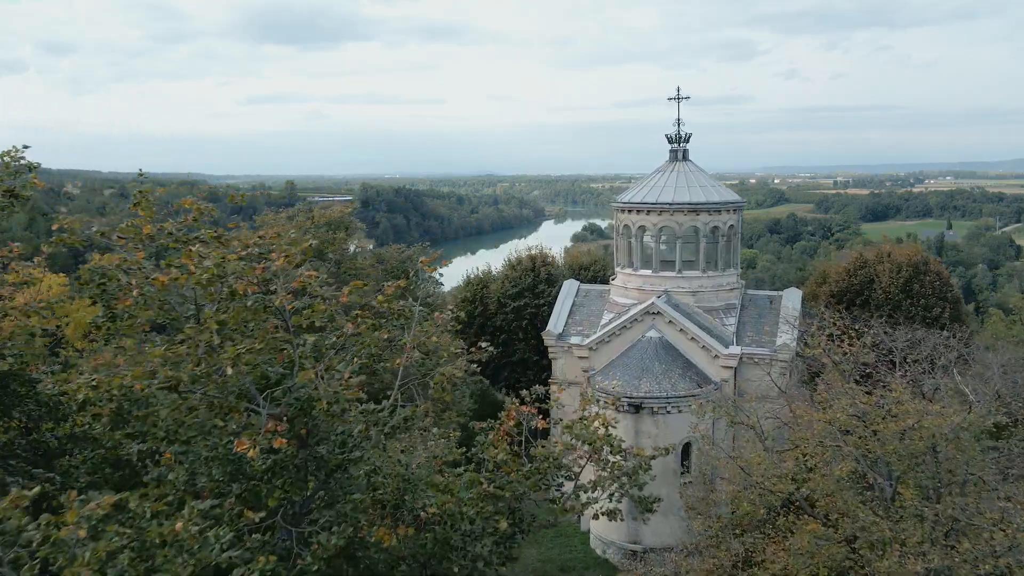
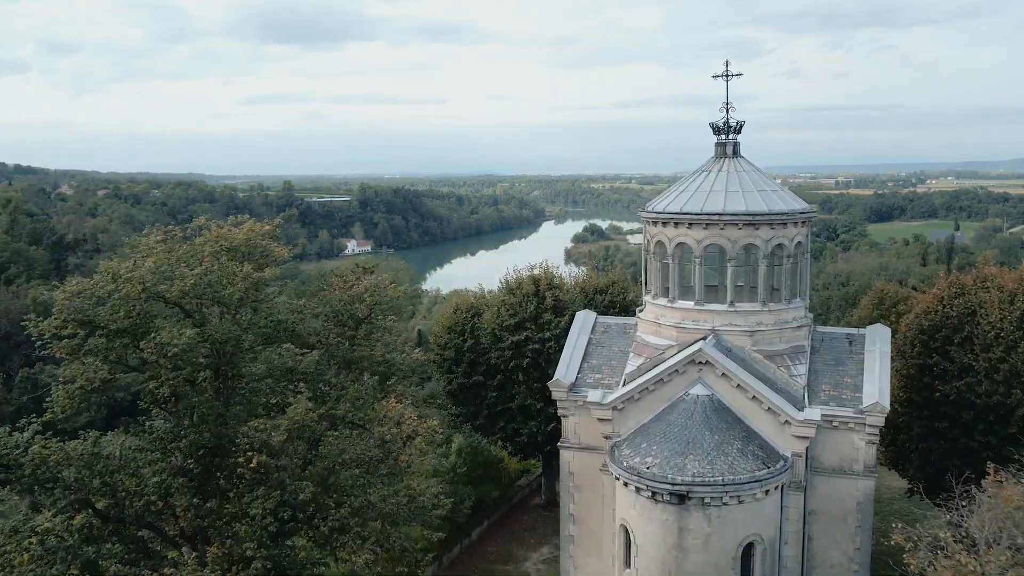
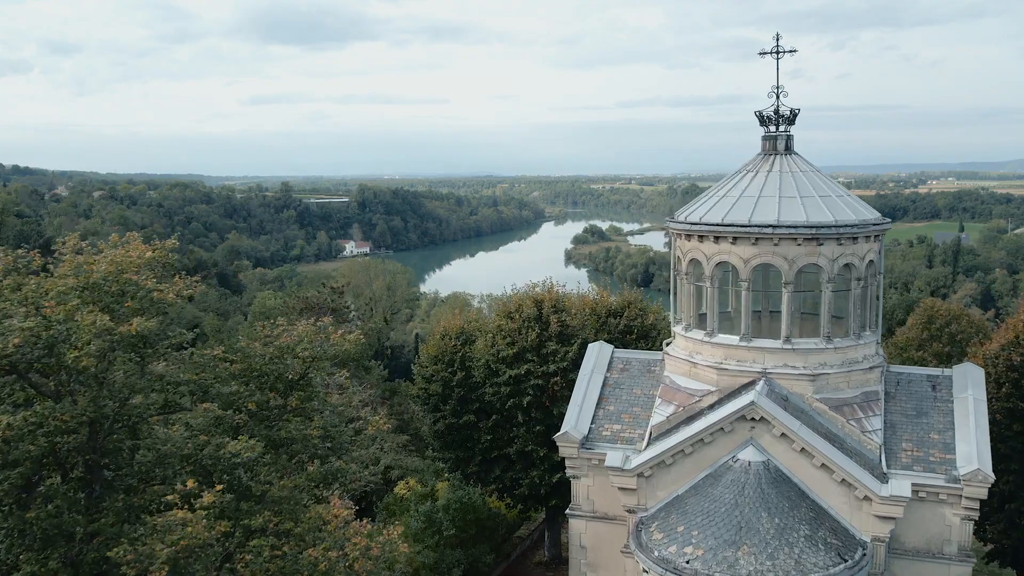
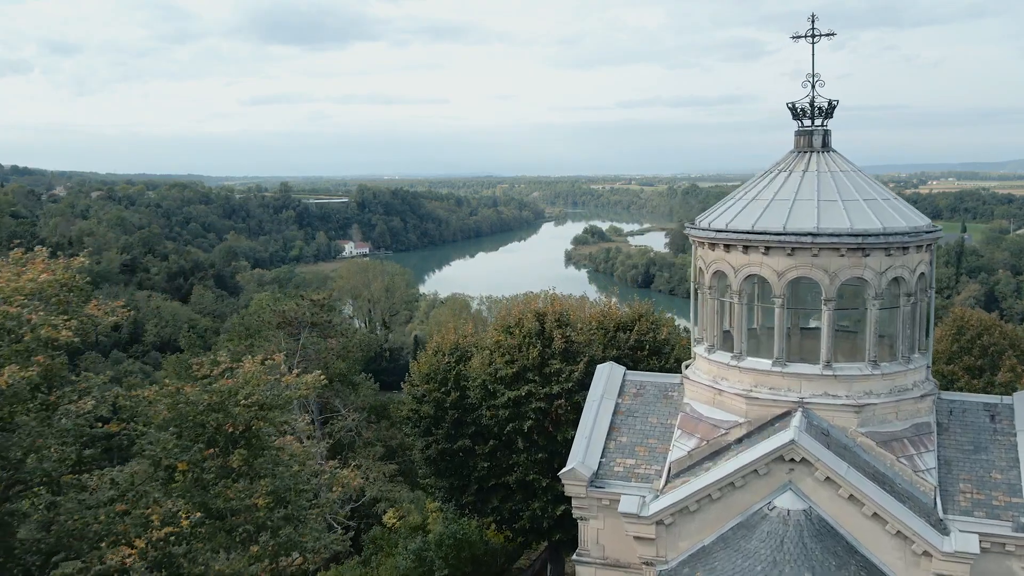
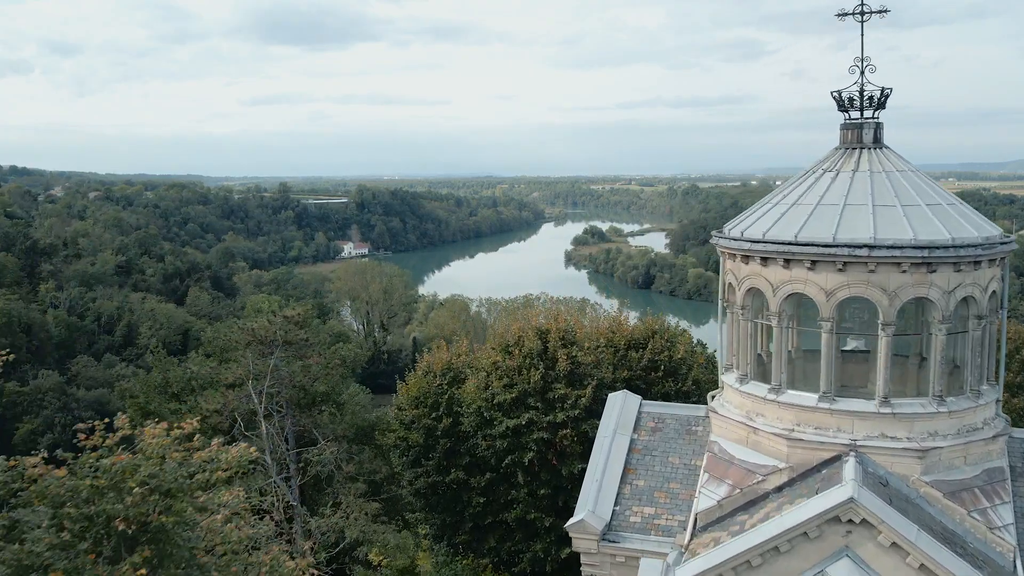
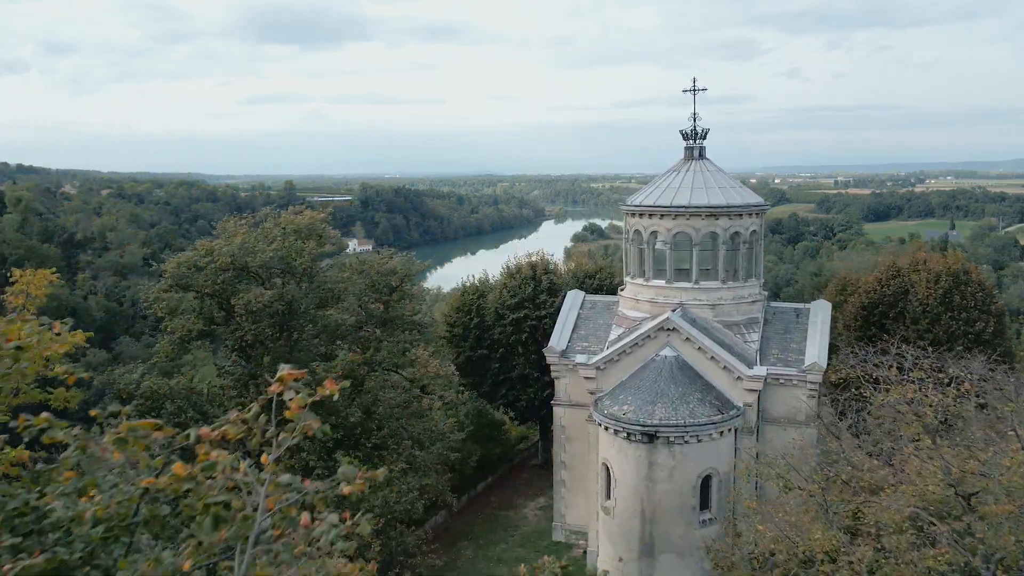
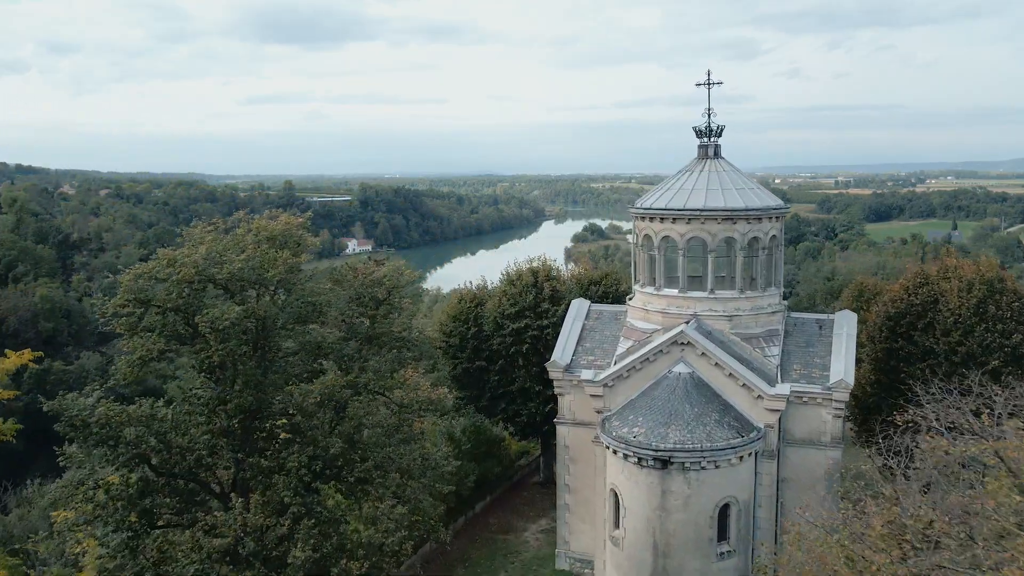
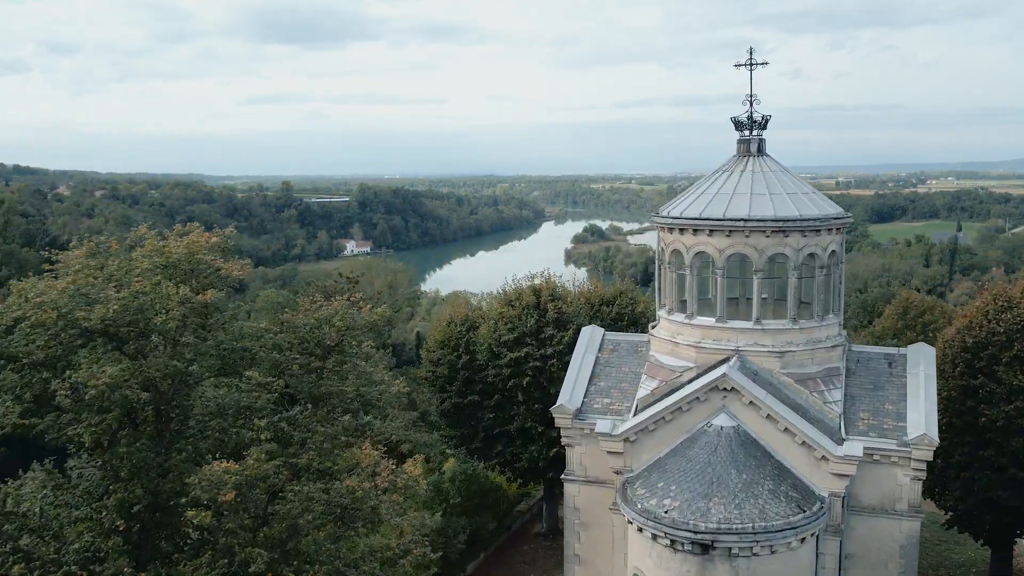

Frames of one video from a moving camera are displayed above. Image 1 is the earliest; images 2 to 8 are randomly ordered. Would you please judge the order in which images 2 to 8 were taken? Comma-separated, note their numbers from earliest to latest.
6, 7, 2, 8, 3, 4, 5
